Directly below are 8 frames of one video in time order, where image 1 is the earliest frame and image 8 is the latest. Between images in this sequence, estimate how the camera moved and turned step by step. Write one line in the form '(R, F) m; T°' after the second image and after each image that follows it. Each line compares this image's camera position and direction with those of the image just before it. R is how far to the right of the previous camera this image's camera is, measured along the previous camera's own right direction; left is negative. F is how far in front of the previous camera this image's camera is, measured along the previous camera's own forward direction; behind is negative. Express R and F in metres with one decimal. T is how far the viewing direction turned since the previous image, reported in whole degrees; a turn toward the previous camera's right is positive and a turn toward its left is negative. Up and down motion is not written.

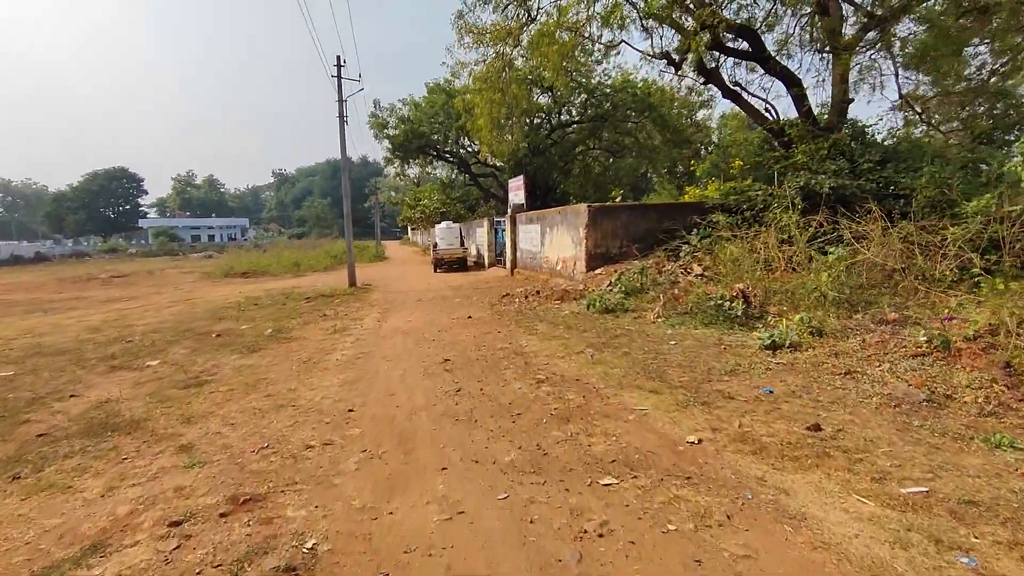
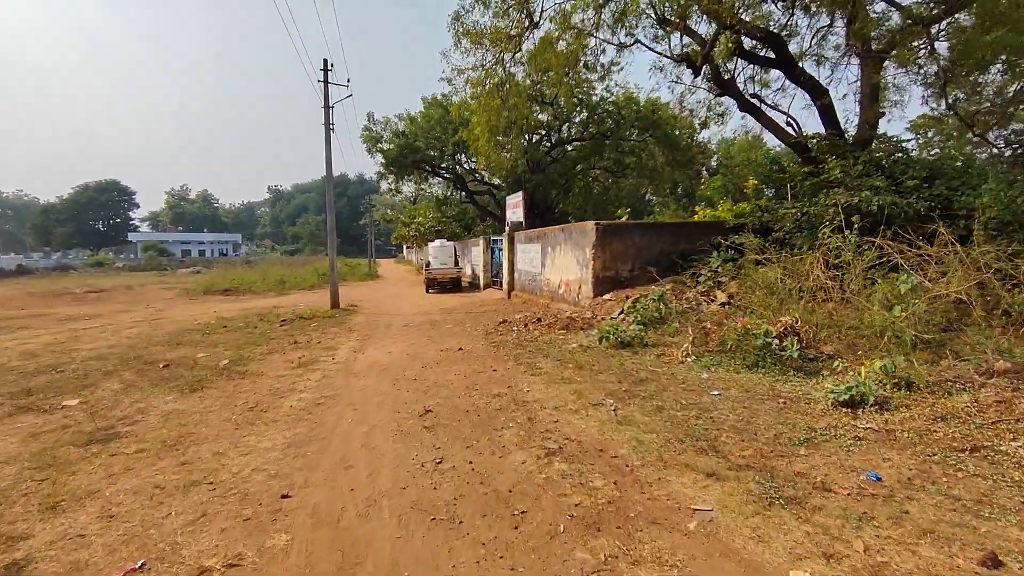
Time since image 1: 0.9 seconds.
(-0.1, +1.4) m; 0°
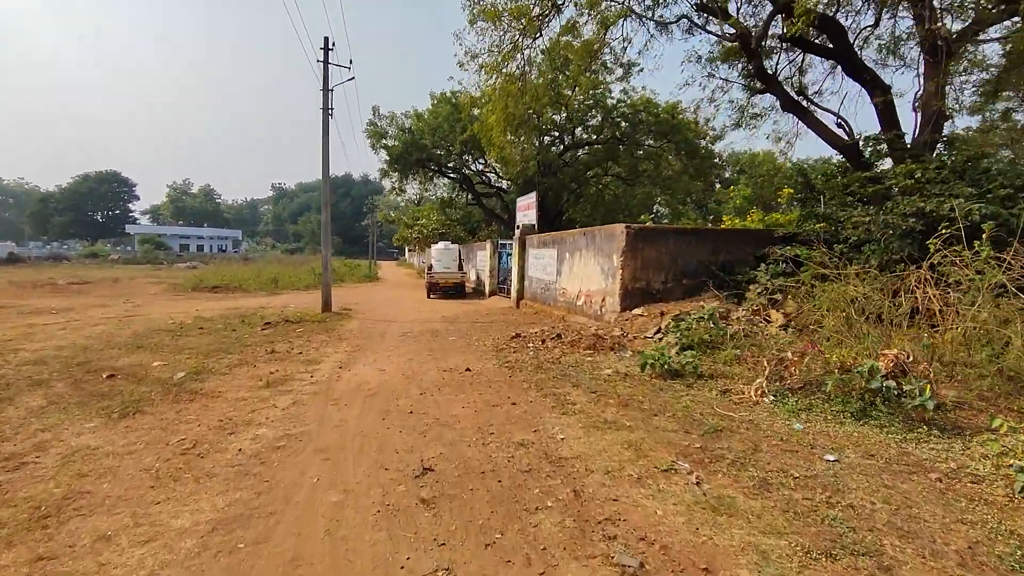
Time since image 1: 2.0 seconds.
(-0.3, +1.5) m; 0°
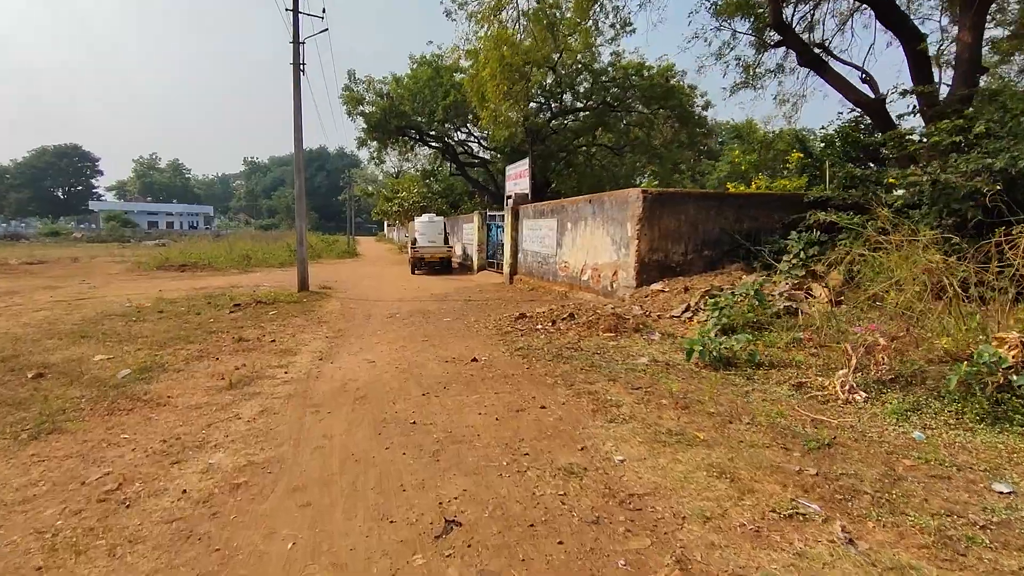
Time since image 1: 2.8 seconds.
(-0.4, +1.2) m; +2°
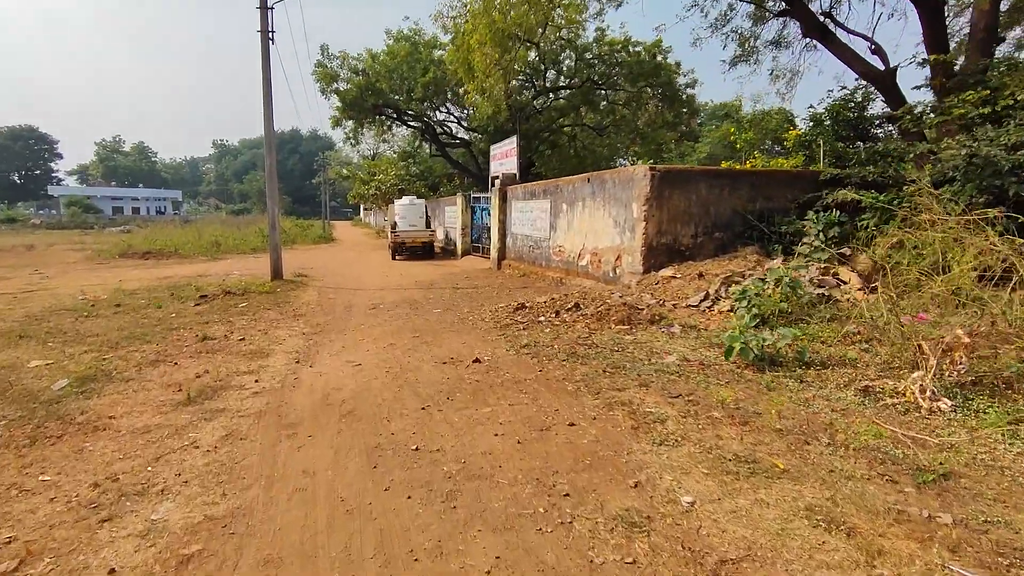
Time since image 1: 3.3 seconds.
(-0.3, +0.8) m; +2°
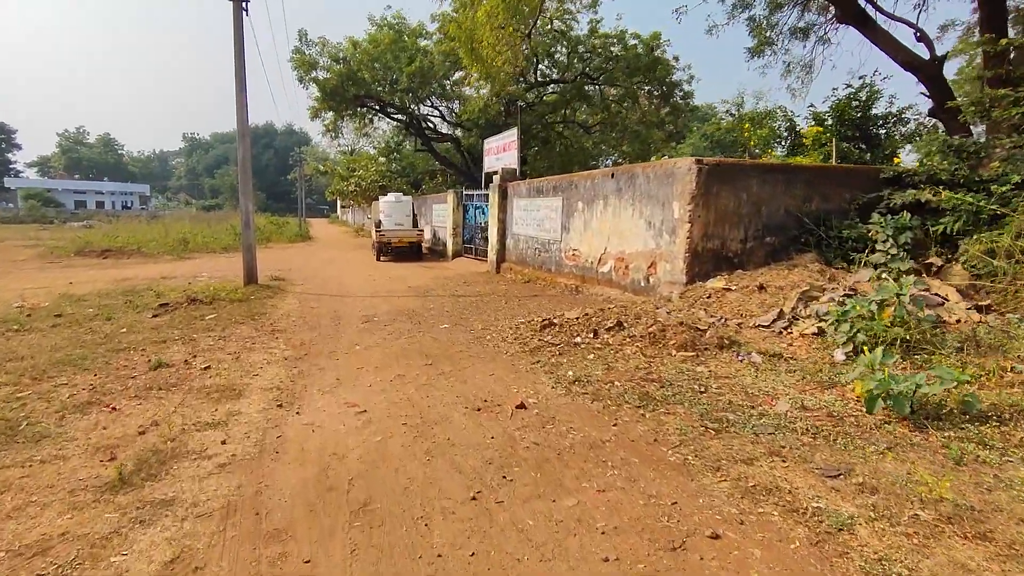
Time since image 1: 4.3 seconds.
(-0.6, +1.3) m; +2°
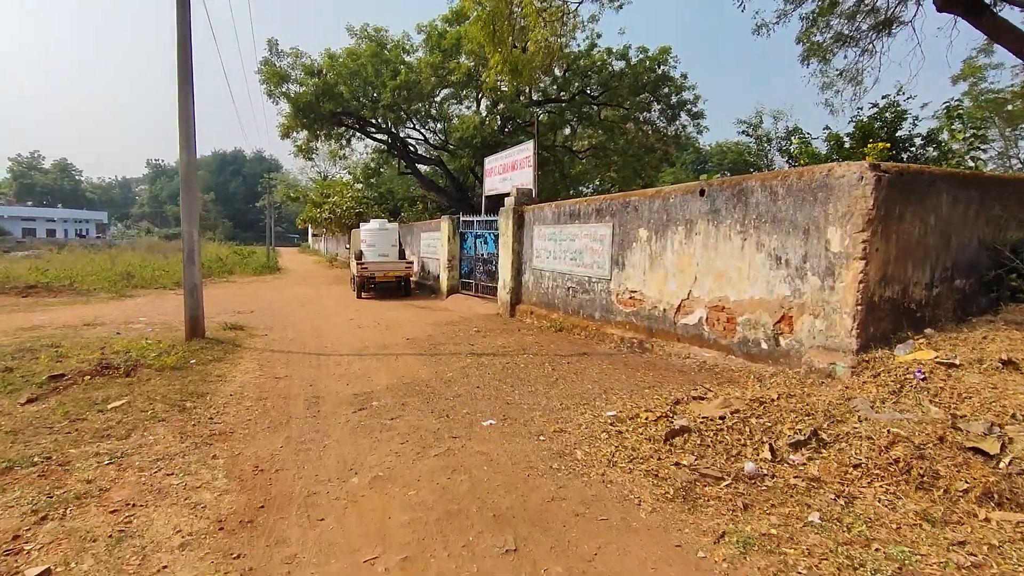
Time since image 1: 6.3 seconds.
(-0.9, +2.6) m; +3°
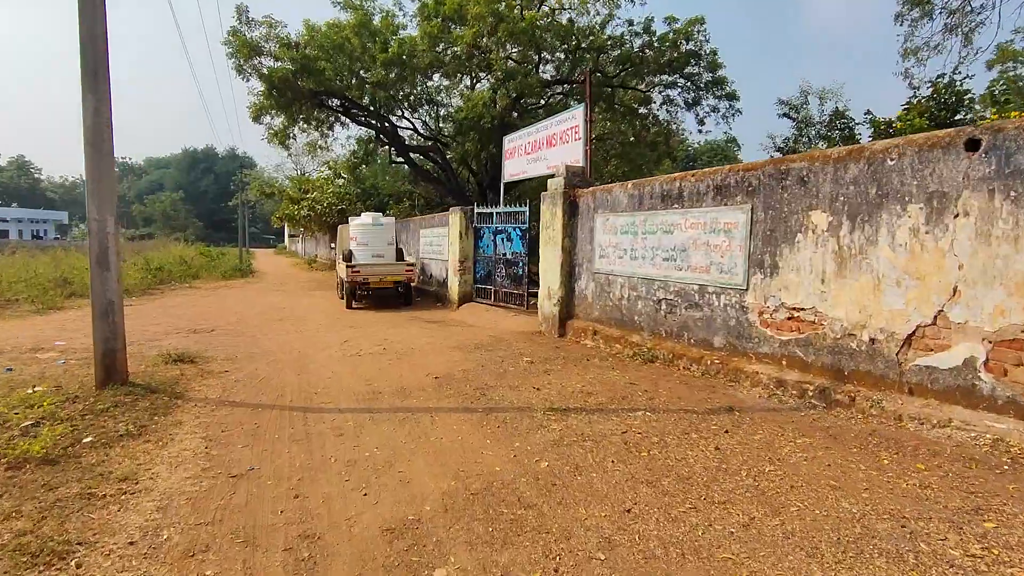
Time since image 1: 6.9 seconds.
(-1.0, +2.8) m; +2°
